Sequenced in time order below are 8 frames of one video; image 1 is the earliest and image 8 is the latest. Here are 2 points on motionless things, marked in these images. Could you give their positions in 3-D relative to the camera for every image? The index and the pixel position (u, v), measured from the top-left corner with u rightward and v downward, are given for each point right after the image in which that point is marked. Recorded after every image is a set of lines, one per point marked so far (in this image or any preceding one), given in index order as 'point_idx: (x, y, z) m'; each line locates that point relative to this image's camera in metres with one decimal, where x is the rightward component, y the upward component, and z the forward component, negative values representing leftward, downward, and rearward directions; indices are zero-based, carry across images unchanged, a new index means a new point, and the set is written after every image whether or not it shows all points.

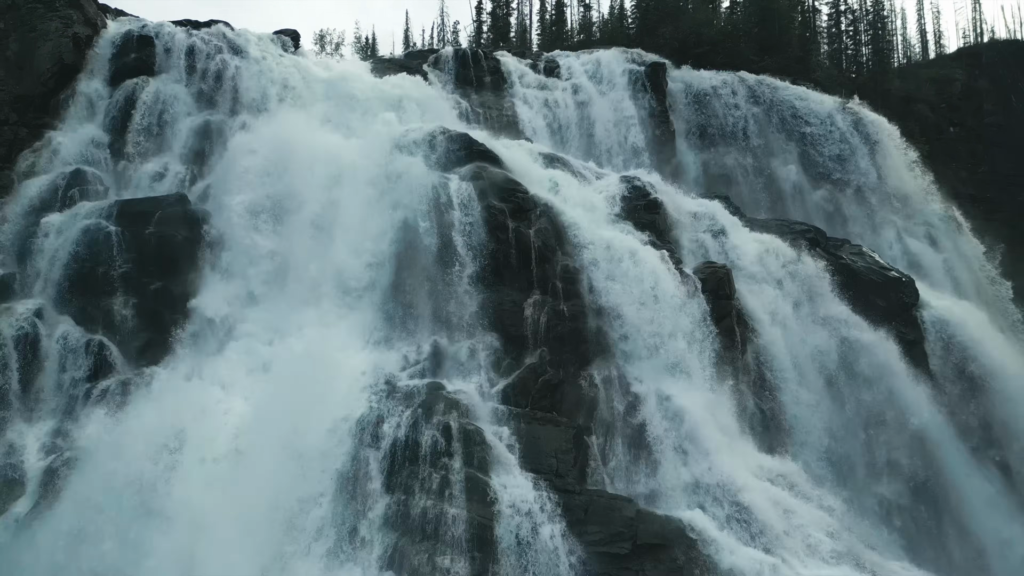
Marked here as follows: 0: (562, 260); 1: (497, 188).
0: (+1.3, +0.7, +18.8) m
1: (-0.3, +2.8, +19.8) m
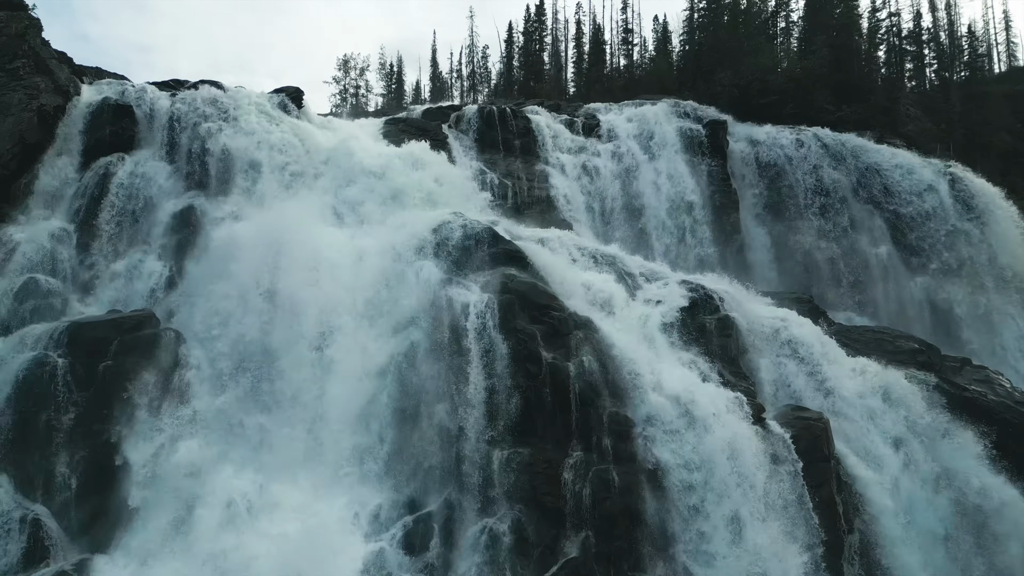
0: (+2.0, -2.4, +14.8) m
1: (+0.4, -0.3, +16.0) m
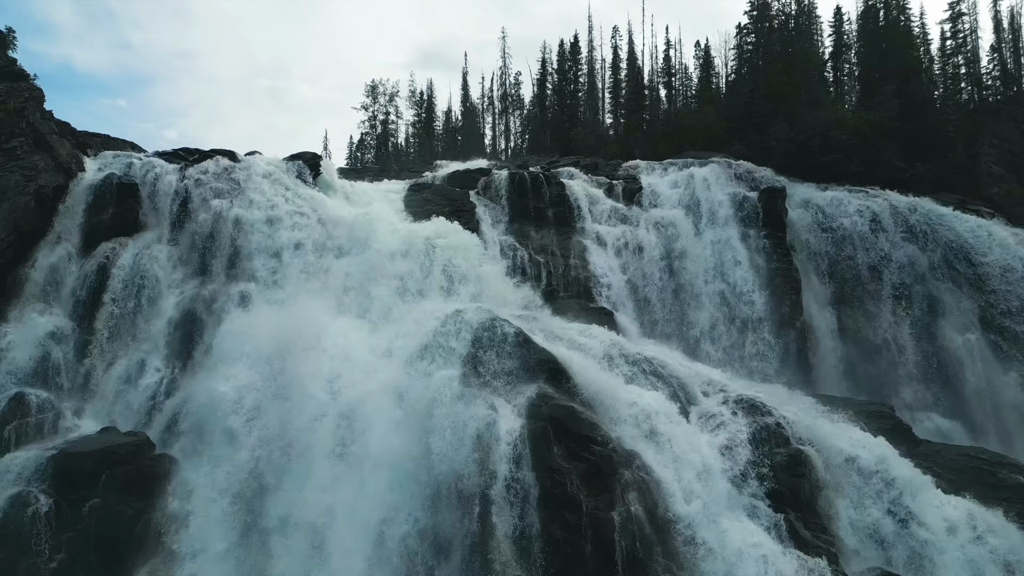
0: (+2.6, -4.9, +12.6) m
1: (+1.1, -2.8, +13.9) m
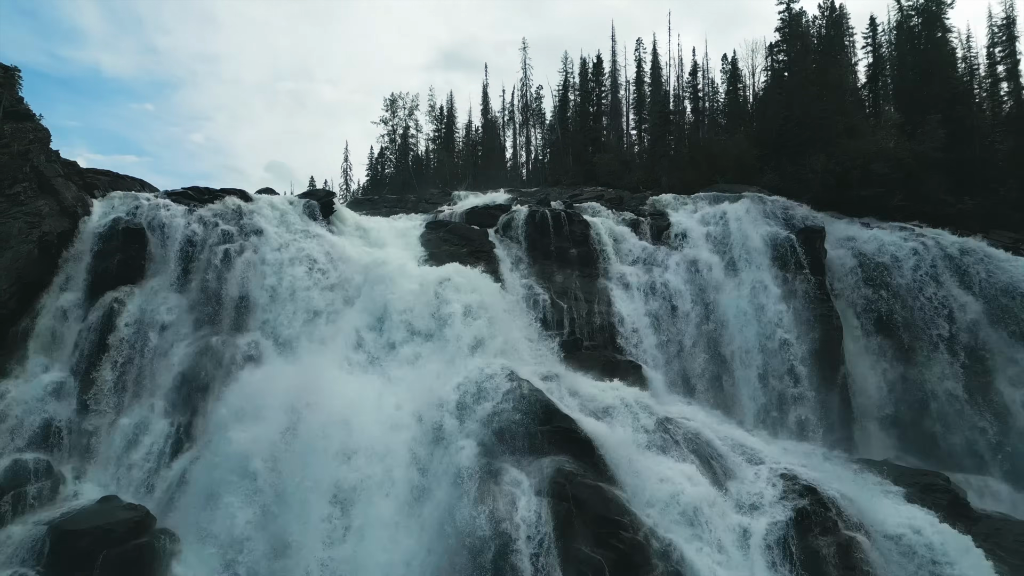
0: (+2.9, -6.1, +11.5) m
1: (+1.5, -4.0, +12.8) m
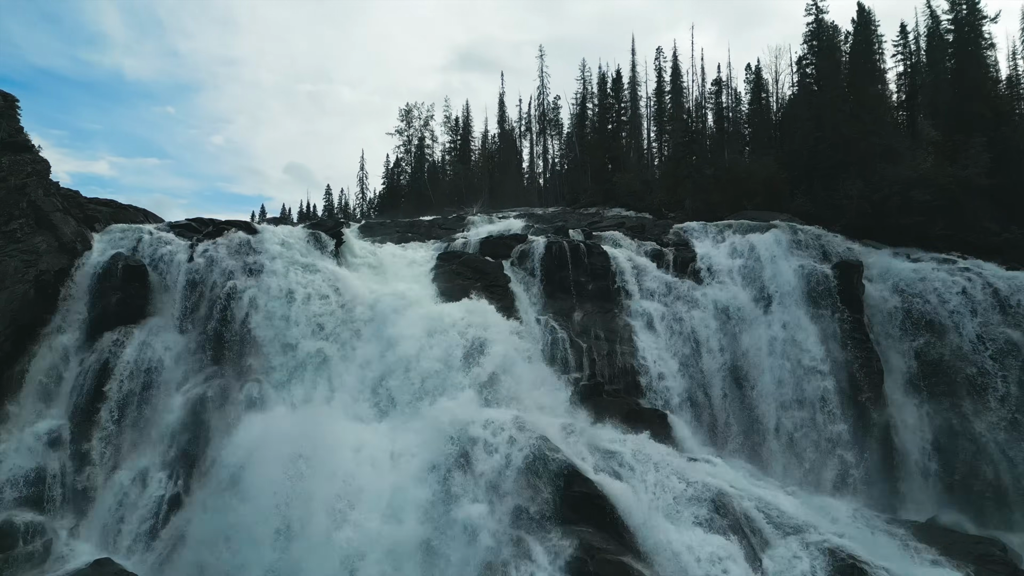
0: (+3.2, -7.1, +10.4) m
1: (+1.7, -5.0, +11.7) m
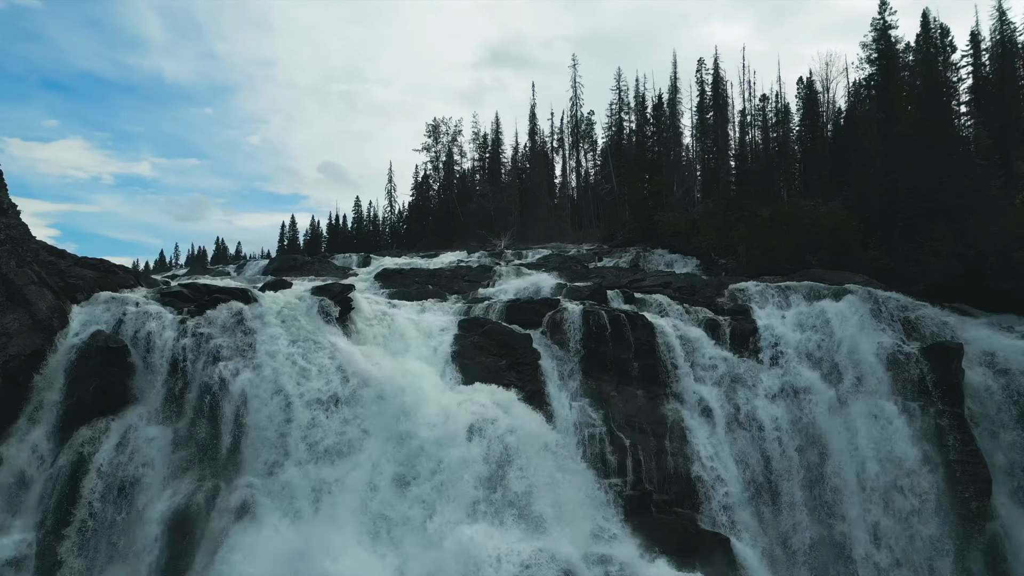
0: (+3.5, -9.0, +7.7) m
1: (+2.1, -6.9, +9.0) m
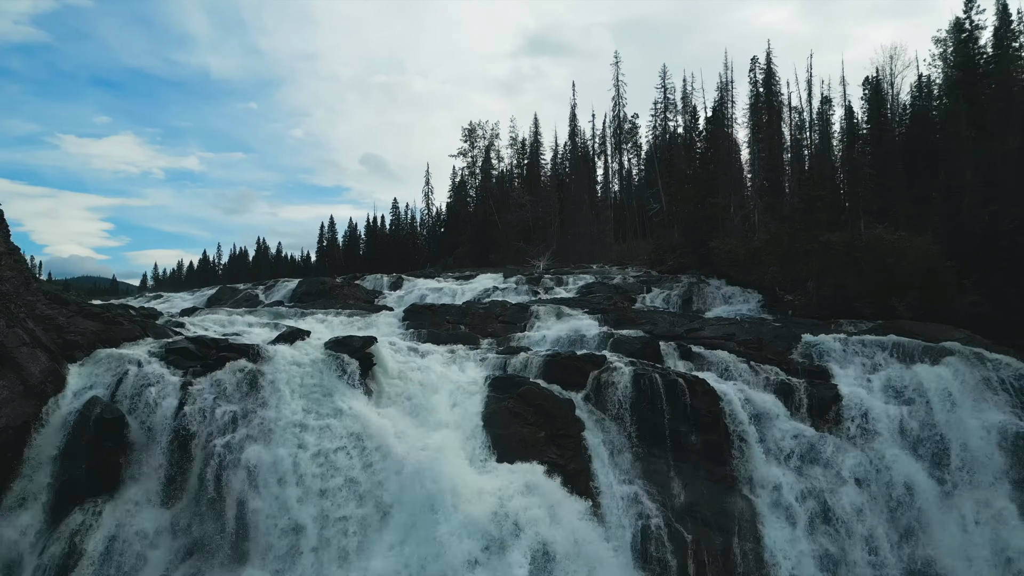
0: (+3.8, -10.4, +5.4) m
1: (+2.5, -8.3, +6.8) m
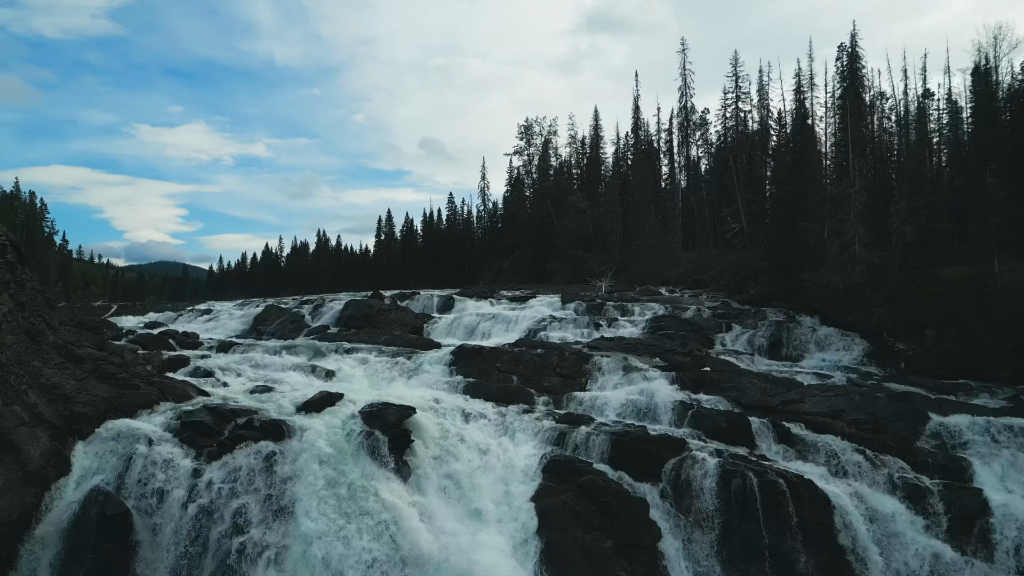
0: (+4.1, -12.0, +2.8) m
1: (+2.9, -9.9, +4.2) m
